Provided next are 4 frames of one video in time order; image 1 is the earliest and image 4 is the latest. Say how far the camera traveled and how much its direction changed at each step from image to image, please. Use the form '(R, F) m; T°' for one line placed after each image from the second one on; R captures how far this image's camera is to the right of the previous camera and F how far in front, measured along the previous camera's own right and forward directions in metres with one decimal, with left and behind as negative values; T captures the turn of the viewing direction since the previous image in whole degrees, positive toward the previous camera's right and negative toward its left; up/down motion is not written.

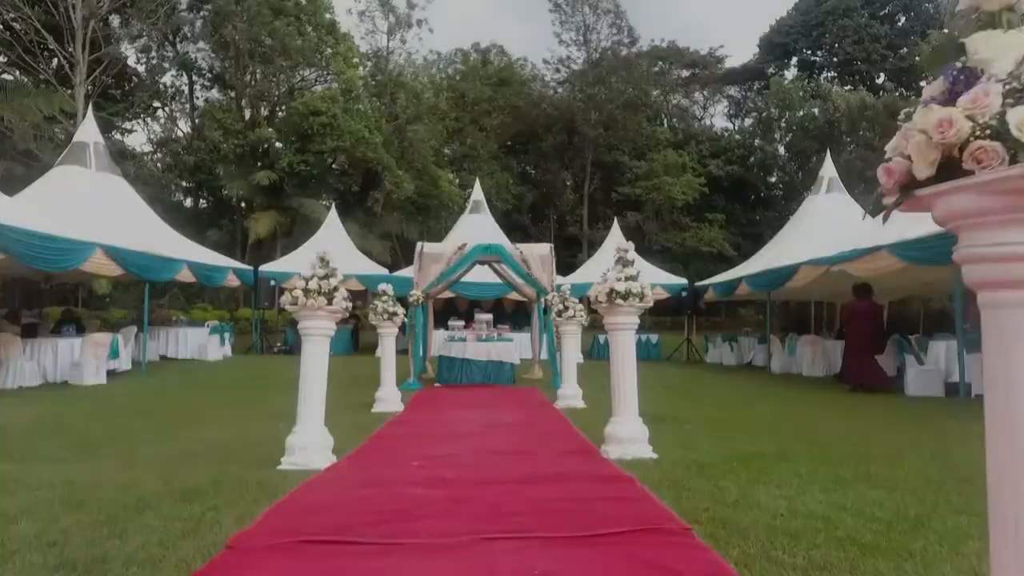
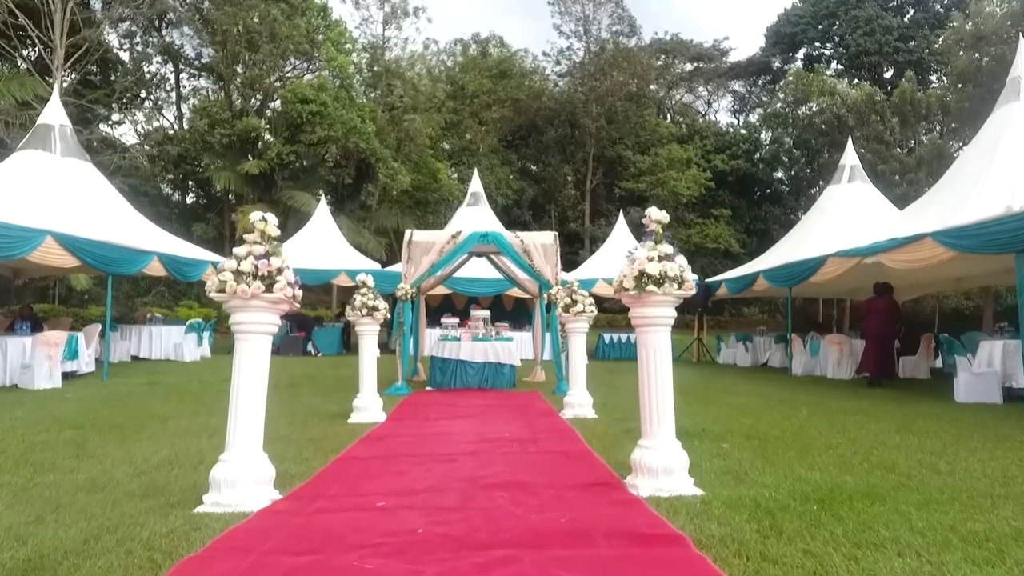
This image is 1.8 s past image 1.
(0.0, +1.2) m; 0°
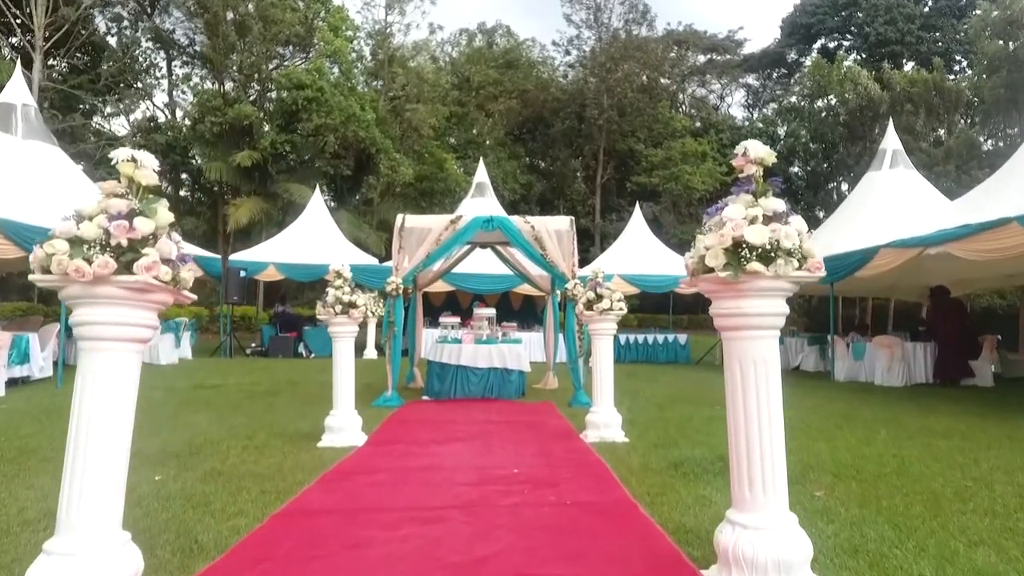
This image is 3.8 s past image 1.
(0.0, +1.4) m; -1°
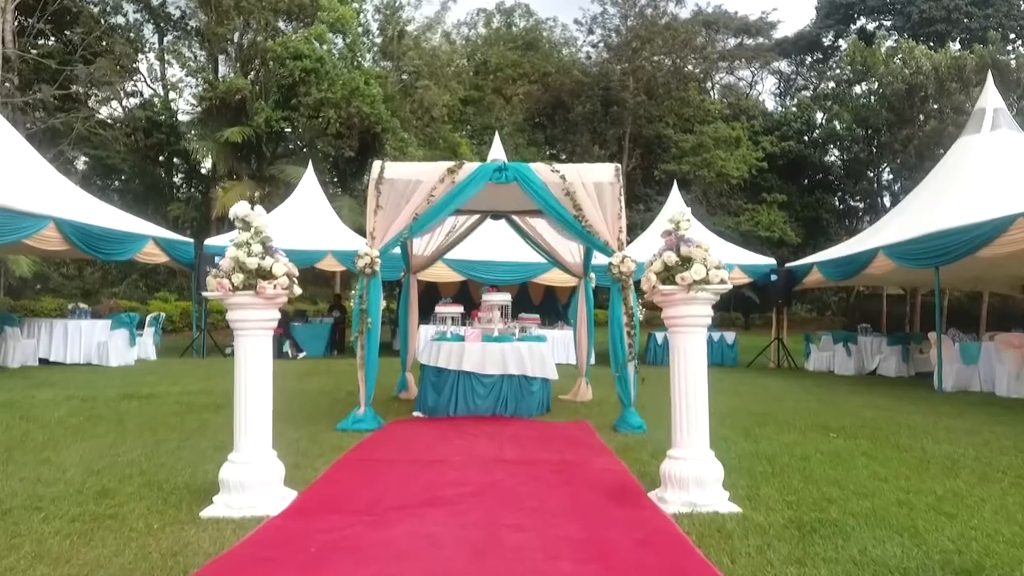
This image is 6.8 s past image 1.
(0.0, +2.4) m; -1°
